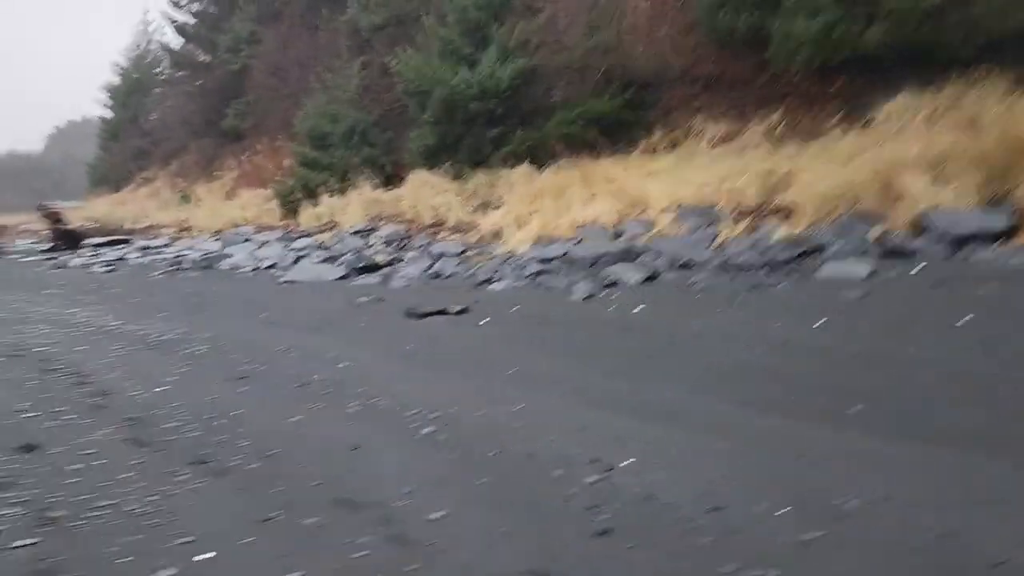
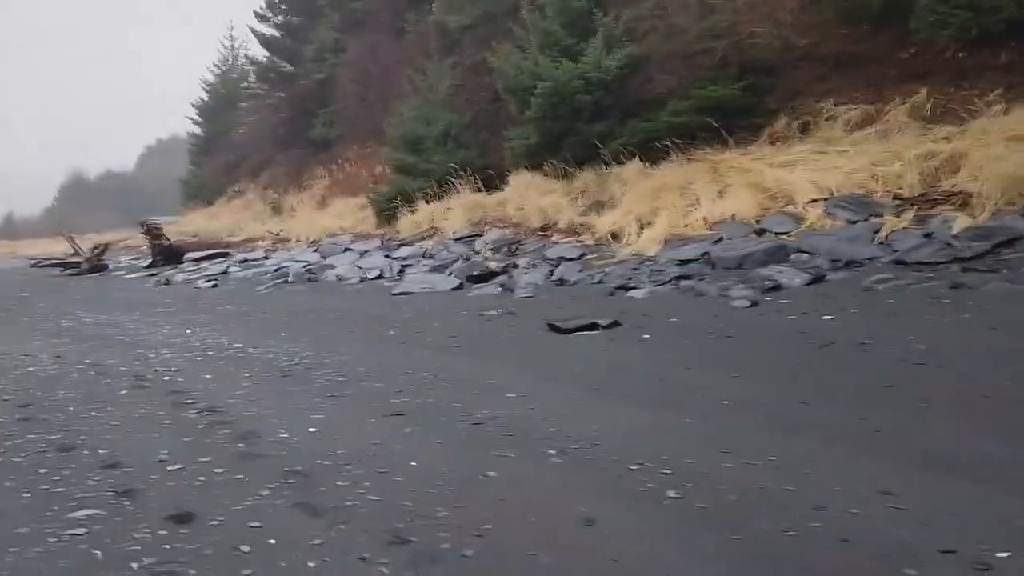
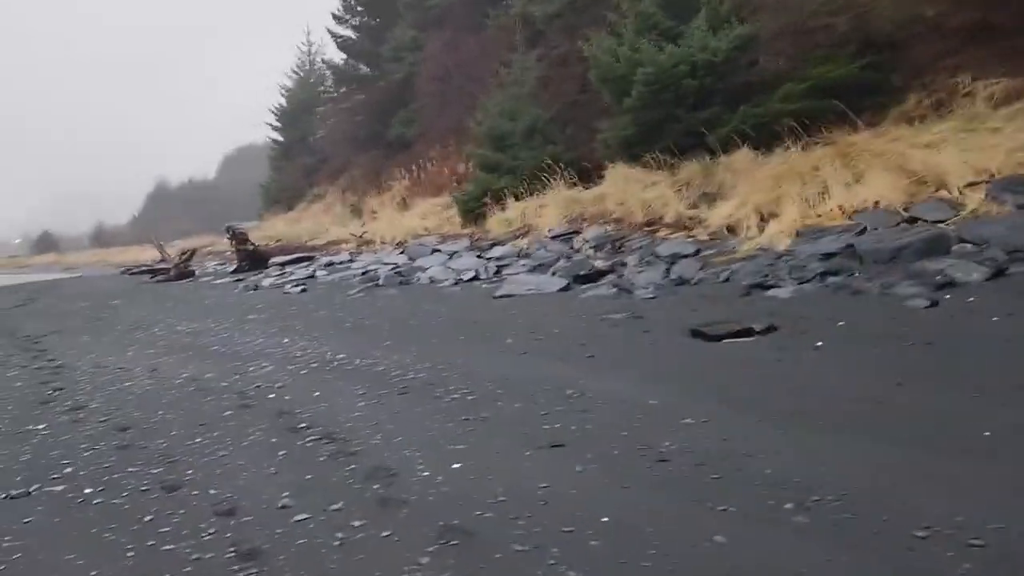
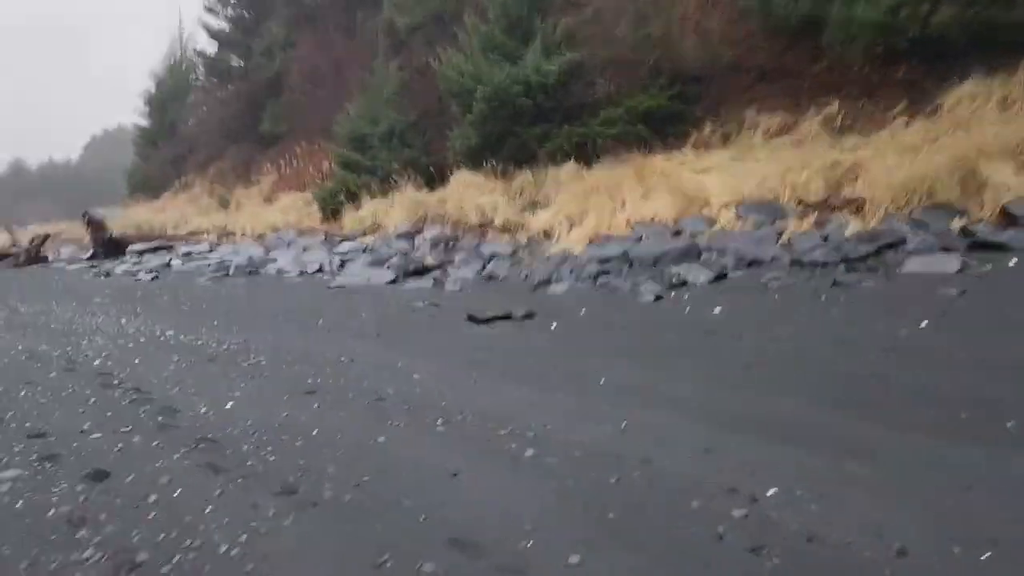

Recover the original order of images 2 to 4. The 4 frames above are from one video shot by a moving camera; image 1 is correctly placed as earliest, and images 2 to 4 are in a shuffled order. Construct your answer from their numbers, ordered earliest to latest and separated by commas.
4, 2, 3
